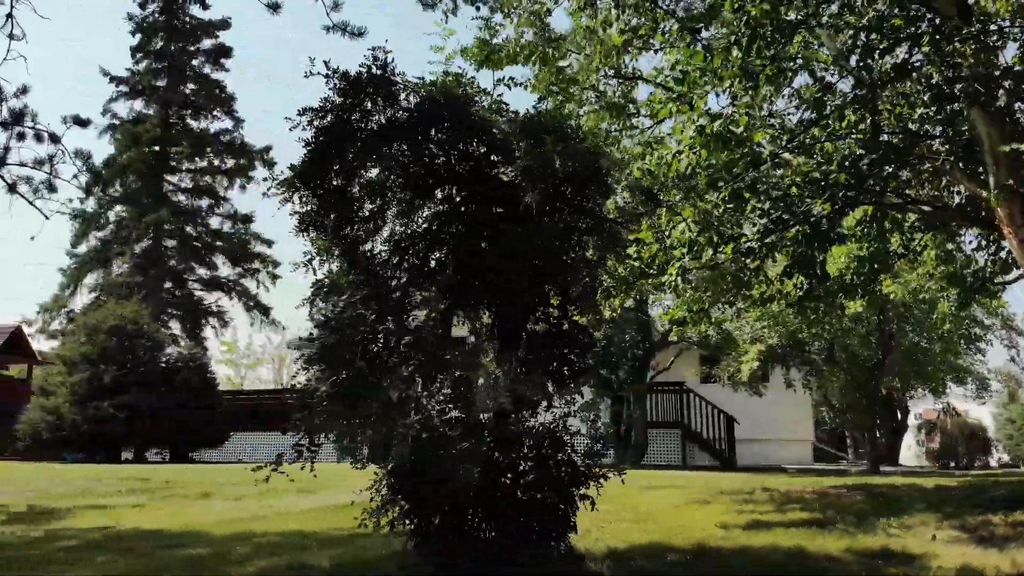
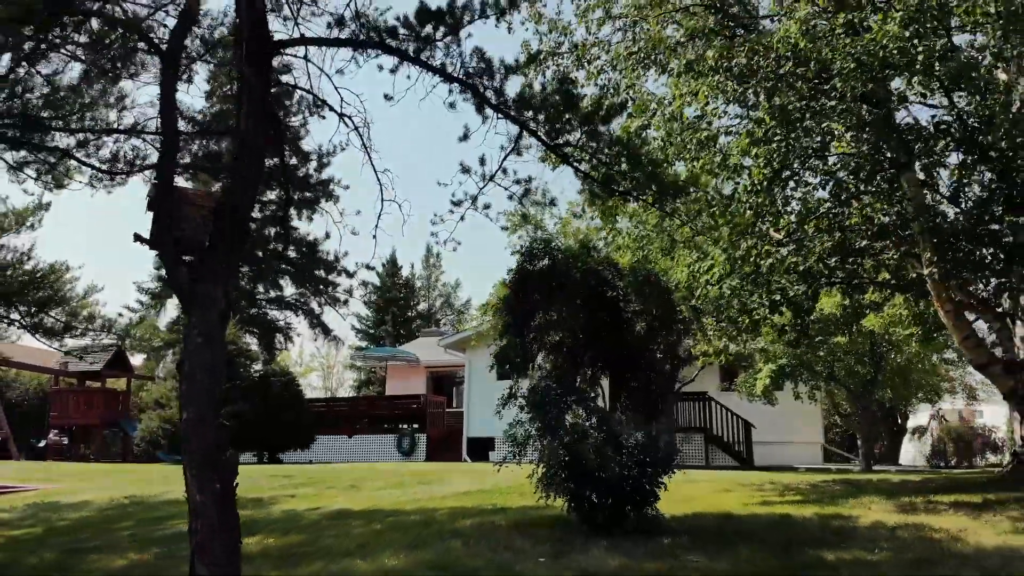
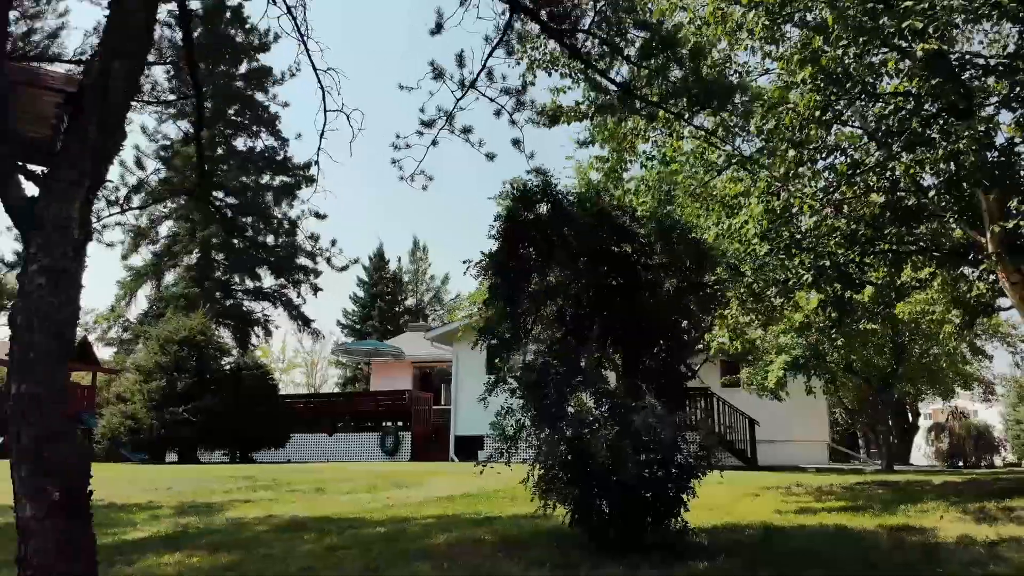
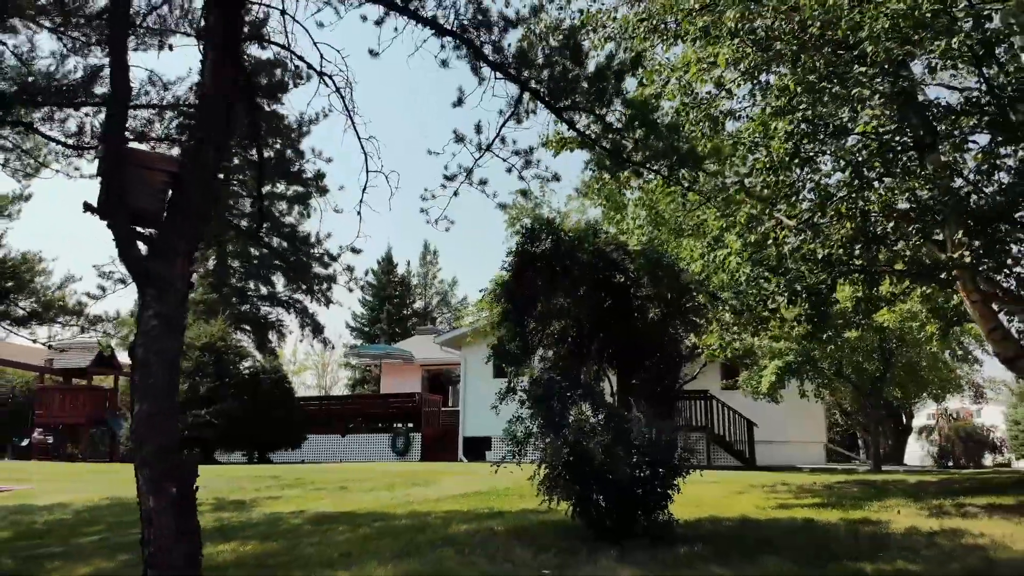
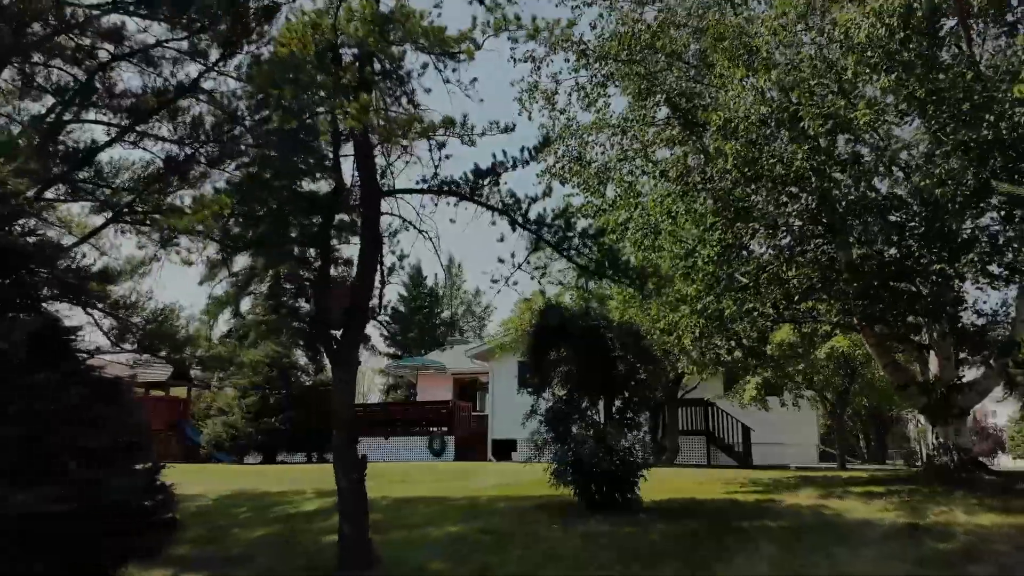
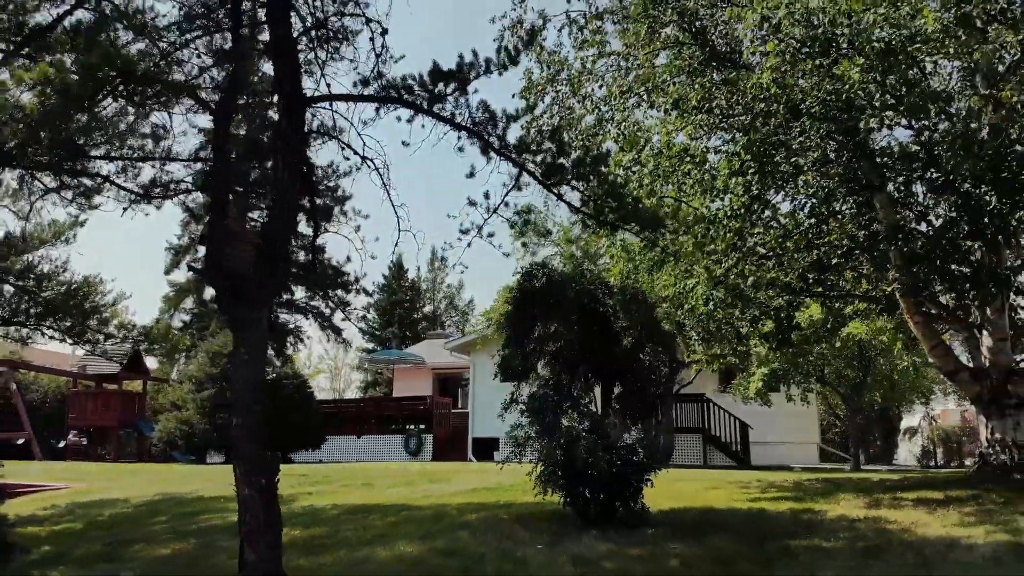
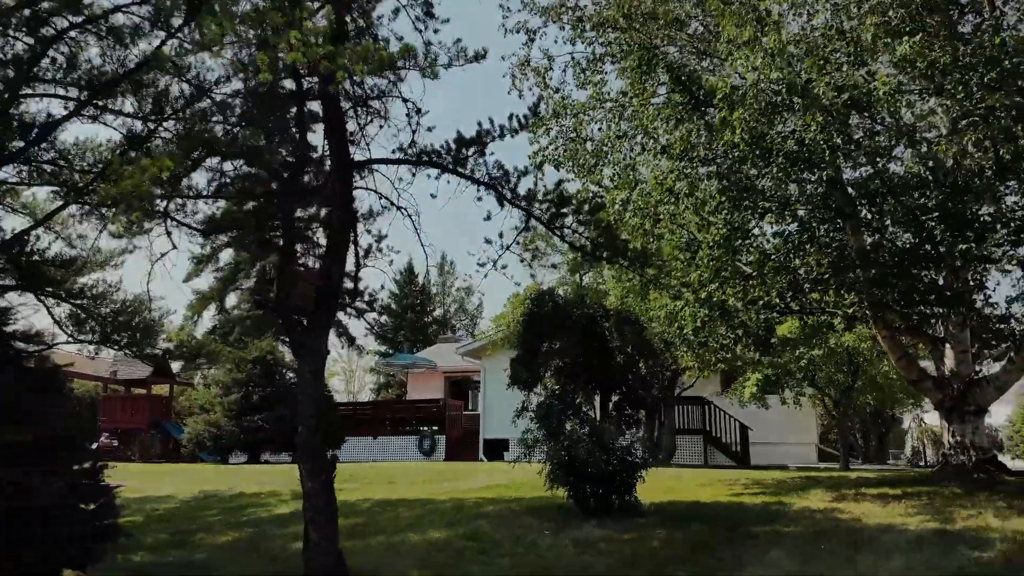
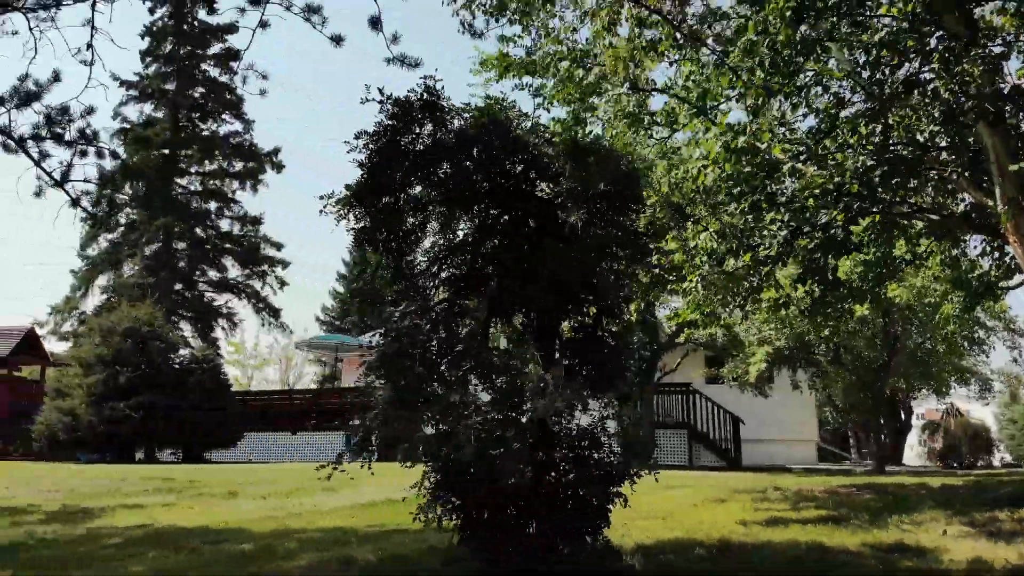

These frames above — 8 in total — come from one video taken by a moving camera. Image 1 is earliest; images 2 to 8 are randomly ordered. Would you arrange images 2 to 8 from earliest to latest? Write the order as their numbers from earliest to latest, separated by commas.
8, 3, 4, 2, 6, 7, 5
